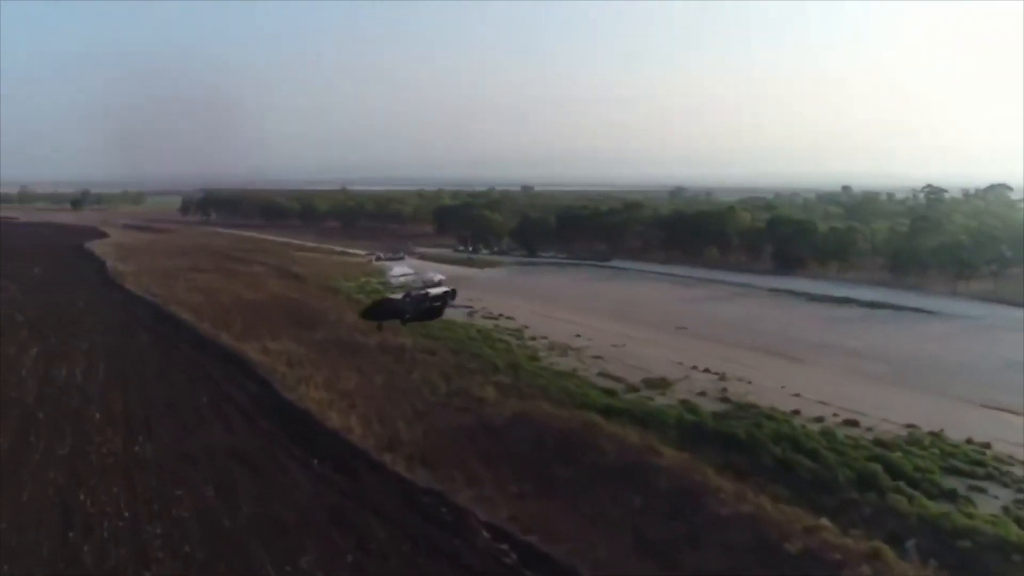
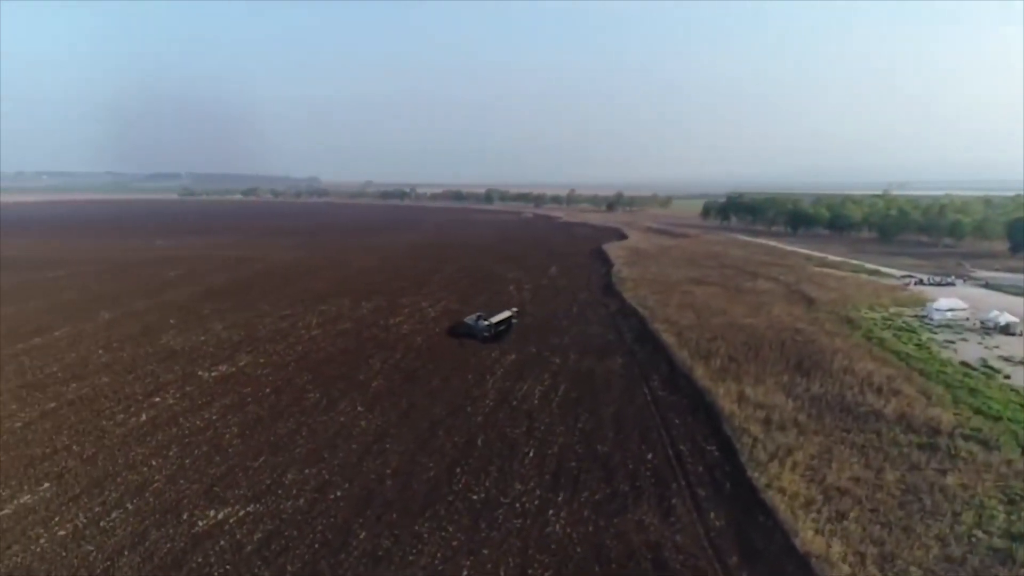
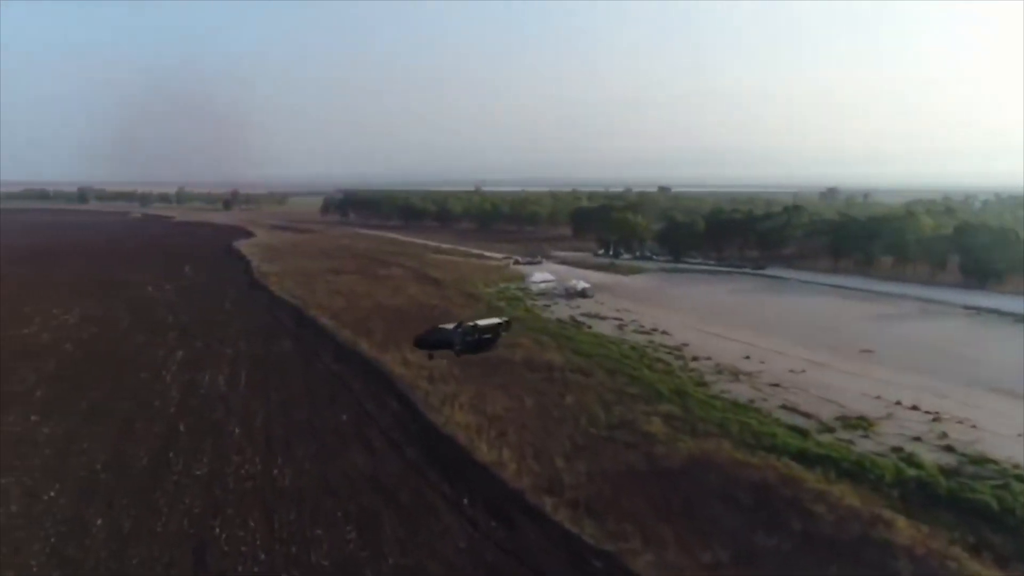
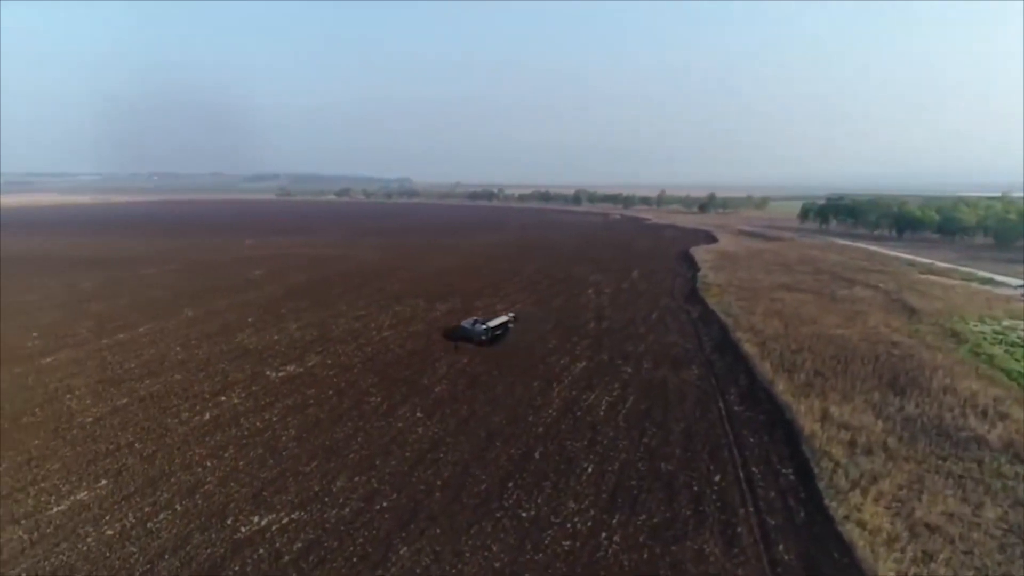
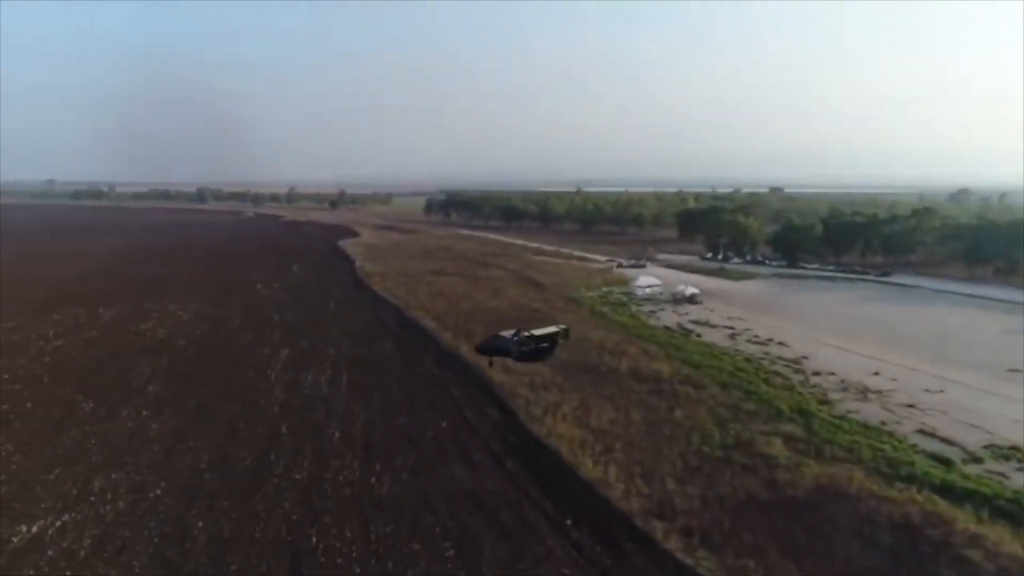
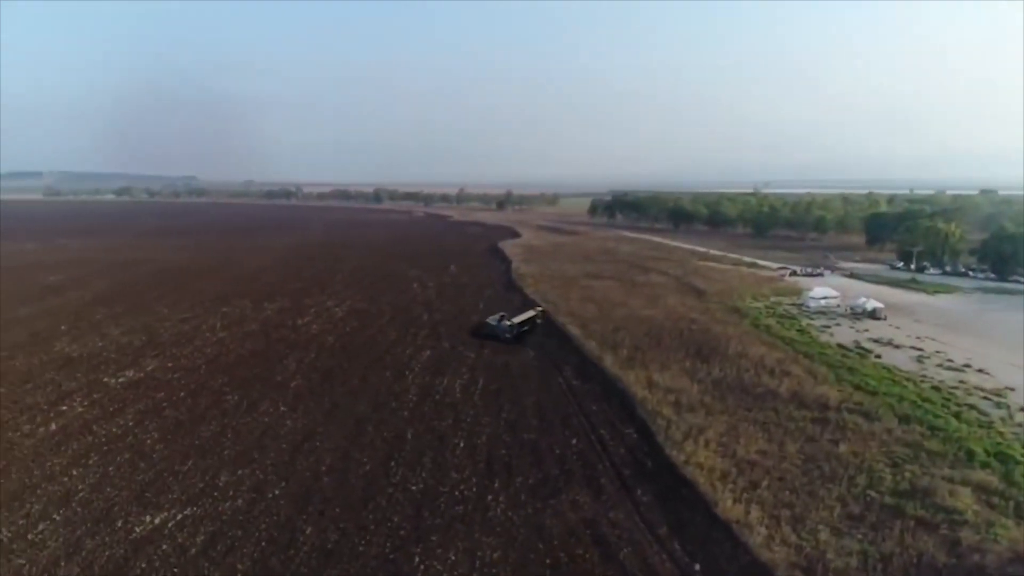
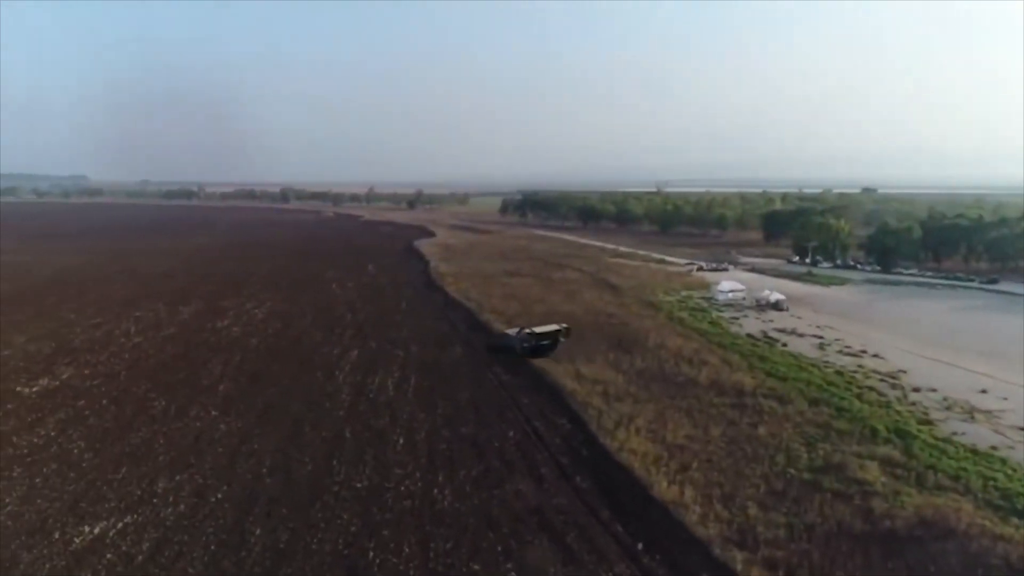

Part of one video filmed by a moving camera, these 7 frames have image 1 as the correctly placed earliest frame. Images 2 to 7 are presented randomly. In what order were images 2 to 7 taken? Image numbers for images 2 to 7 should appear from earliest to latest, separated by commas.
3, 5, 7, 6, 2, 4
